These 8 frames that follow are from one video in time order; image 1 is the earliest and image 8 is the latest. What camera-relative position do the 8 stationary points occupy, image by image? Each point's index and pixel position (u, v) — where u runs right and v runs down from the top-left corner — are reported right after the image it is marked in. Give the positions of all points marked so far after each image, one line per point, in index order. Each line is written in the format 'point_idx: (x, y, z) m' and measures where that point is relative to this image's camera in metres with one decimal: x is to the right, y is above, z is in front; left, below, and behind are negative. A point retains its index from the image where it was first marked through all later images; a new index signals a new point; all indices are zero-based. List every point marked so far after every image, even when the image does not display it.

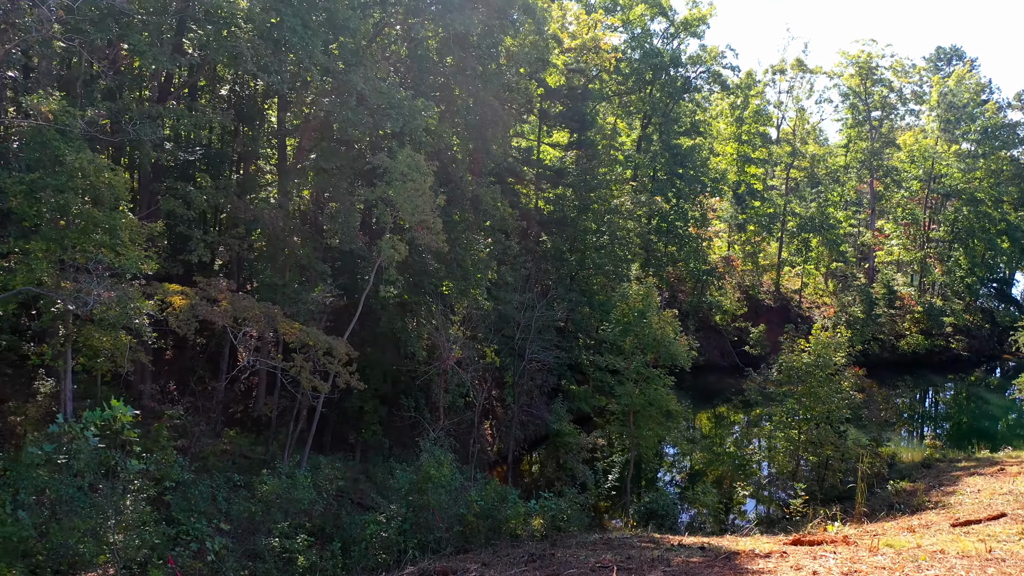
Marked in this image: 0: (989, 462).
0: (+9.1, -3.3, +15.4) m
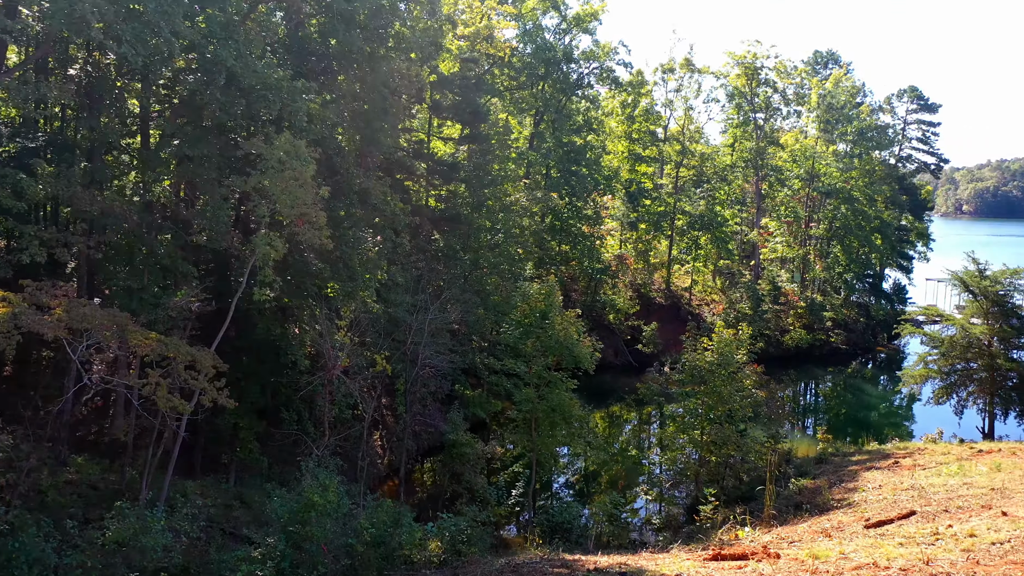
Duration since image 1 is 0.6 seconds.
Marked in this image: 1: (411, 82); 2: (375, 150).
0: (+7.1, -3.2, +15.6) m
1: (-1.9, +3.9, +15.4) m
2: (-2.5, +2.5, +14.6) m
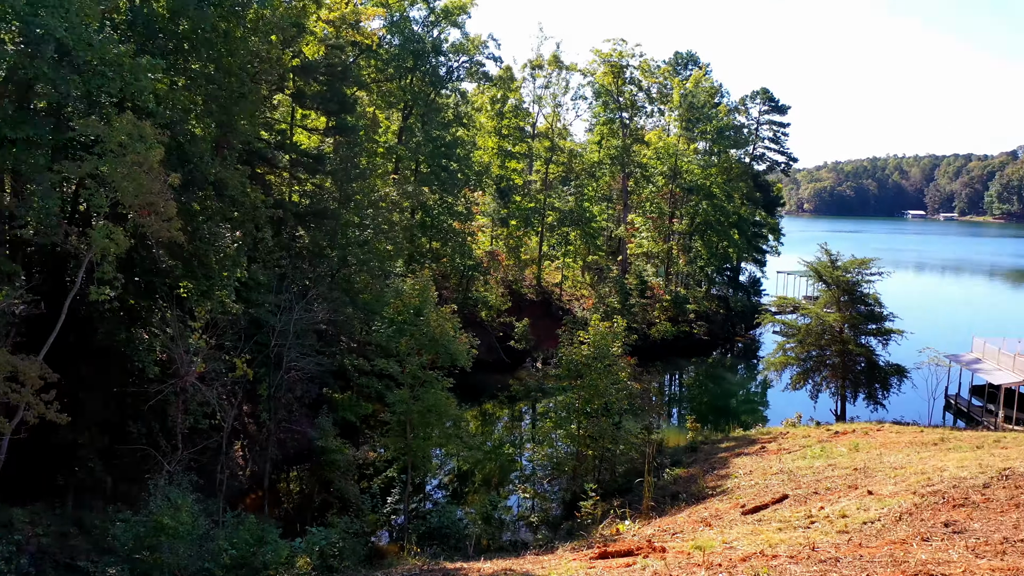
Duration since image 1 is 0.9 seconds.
0: (+4.7, -3.1, +16.0) m
1: (-4.3, +3.9, +14.4) m
2: (-4.7, +2.5, +13.5) m
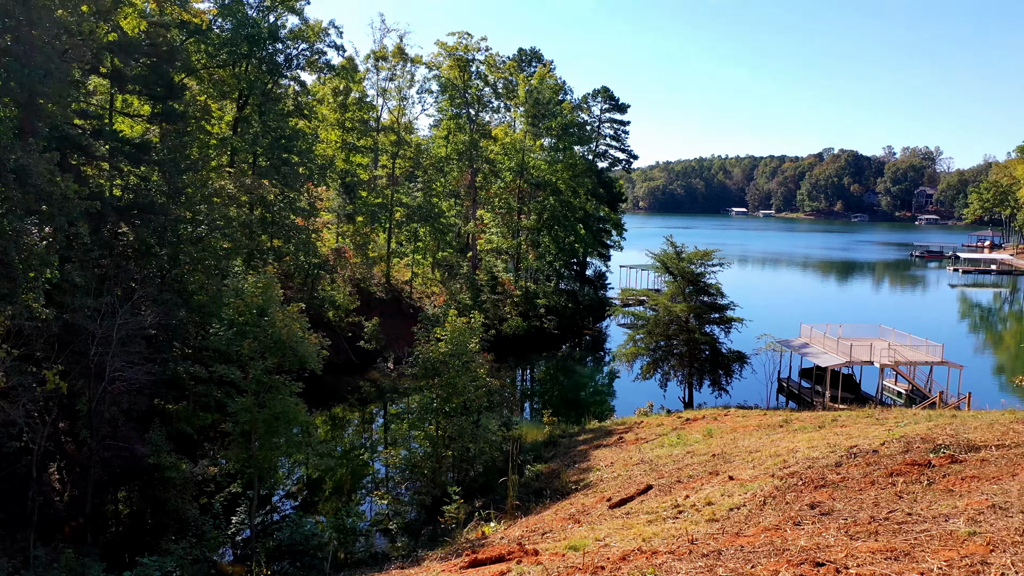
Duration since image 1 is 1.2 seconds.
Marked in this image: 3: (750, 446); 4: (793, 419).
0: (+1.9, -2.9, +16.1) m
1: (-6.8, +3.9, +12.8) m
2: (-7.0, +2.5, +11.9) m
3: (+3.2, -2.1, +11.0) m
4: (+4.8, -2.2, +13.7) m
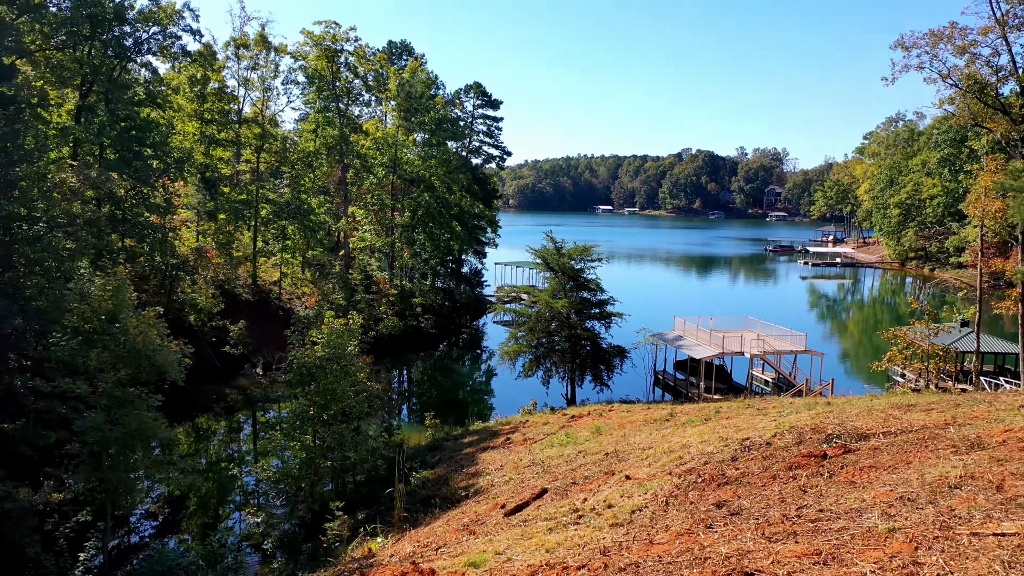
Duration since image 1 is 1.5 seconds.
0: (-0.4, -2.8, +15.7) m
1: (-8.6, +3.8, +11.0) m
2: (-8.6, +2.4, +10.1) m
3: (+1.7, -2.1, +10.8) m
4: (+2.8, -2.1, +13.8) m
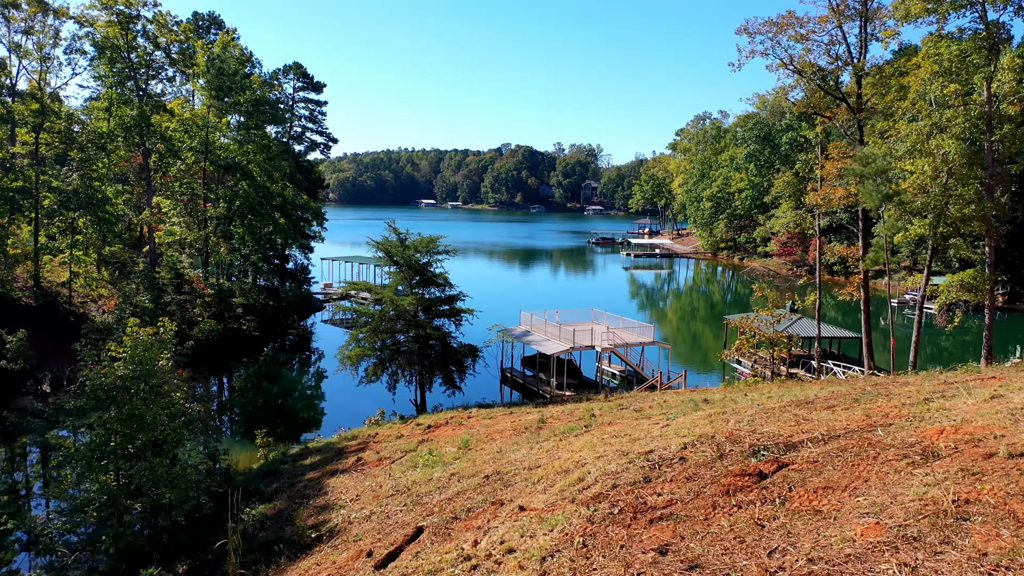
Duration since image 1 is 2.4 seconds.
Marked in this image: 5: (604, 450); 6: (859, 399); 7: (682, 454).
0: (-3.0, -2.8, +13.7) m
1: (-10.1, +3.7, +7.3) m
2: (-9.9, +2.2, +6.4) m
3: (+0.1, -2.0, +9.4) m
4: (+0.6, -2.0, +12.5) m
5: (+1.0, -1.8, +9.0) m
6: (+4.1, -1.3, +9.4) m
7: (+1.6, -1.6, +7.9) m
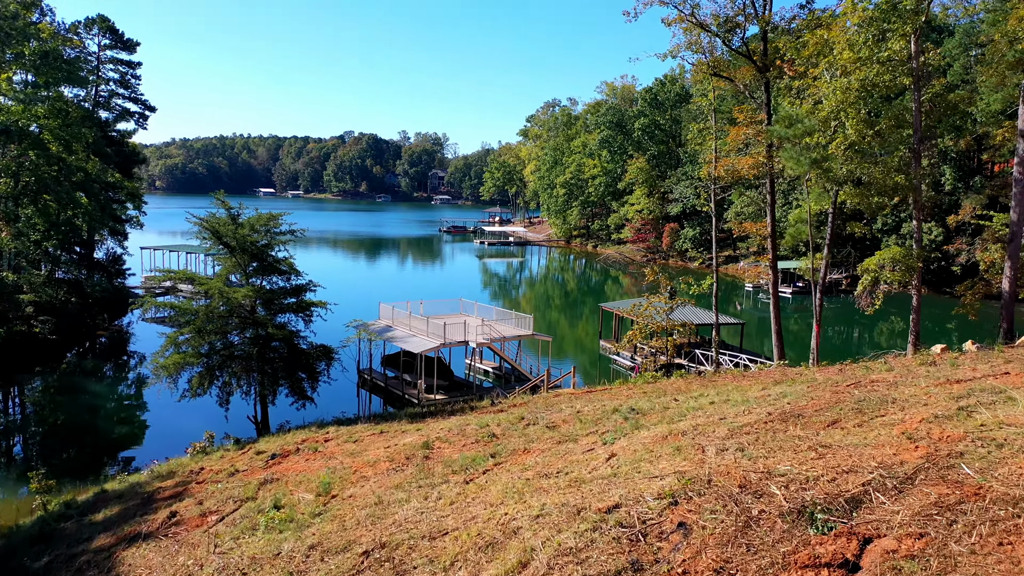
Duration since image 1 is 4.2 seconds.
0: (-4.6, -2.7, +10.1) m
1: (-10.5, +3.6, +2.4) m
2: (-10.1, +2.2, +1.6) m
3: (-0.7, -1.8, +6.4) m
4: (-0.9, -1.8, +9.6) m
5: (+0.2, -1.6, +6.2) m
6: (+3.1, -1.1, +7.2) m
7: (+1.0, -1.4, +5.2) m
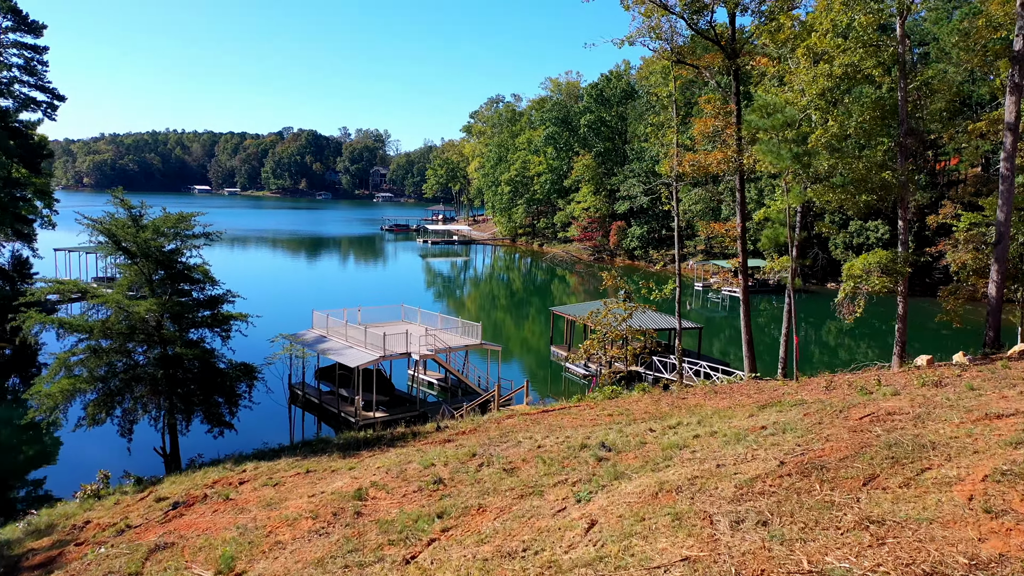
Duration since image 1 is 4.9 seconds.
0: (-5.1, -2.8, +8.2) m
1: (-10.5, +3.4, +0.1) m
2: (-10.0, +1.9, -0.7) m
3: (-1.0, -2.0, +4.8) m
4: (-1.4, -2.0, +7.9) m
5: (-0.1, -1.8, +4.6) m
6: (+2.8, -1.2, +5.8) m
7: (+0.8, -1.6, +3.7) m
